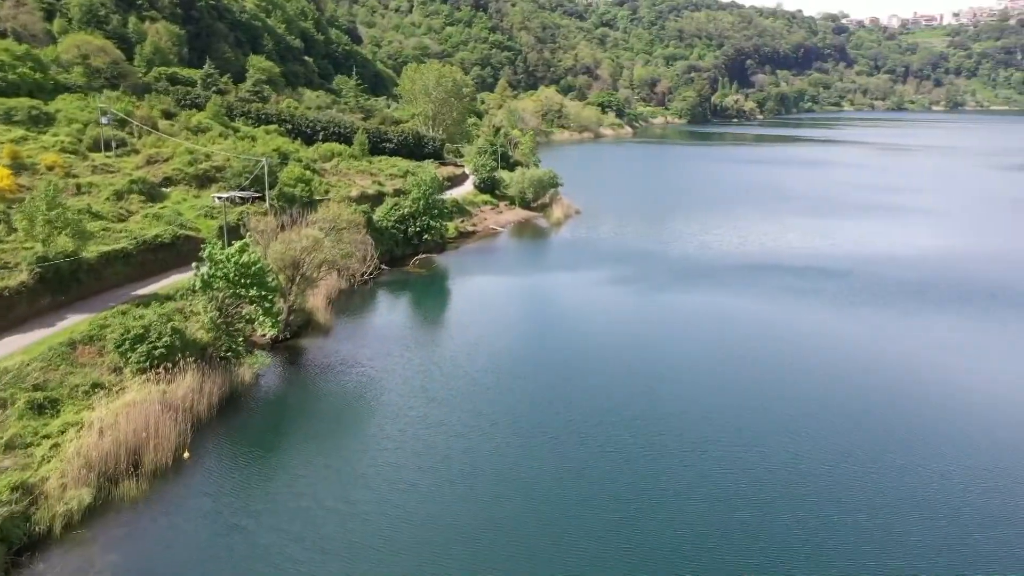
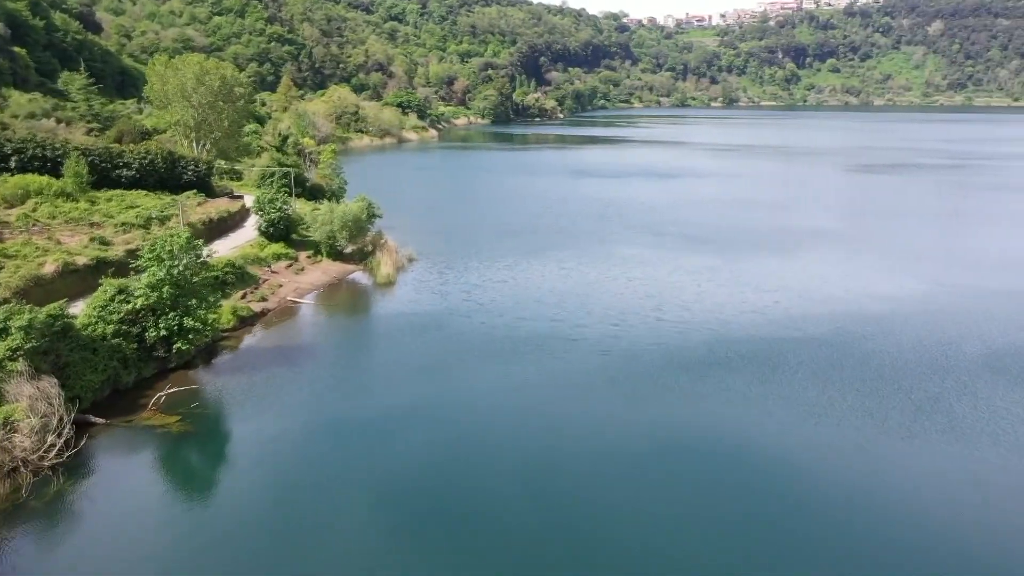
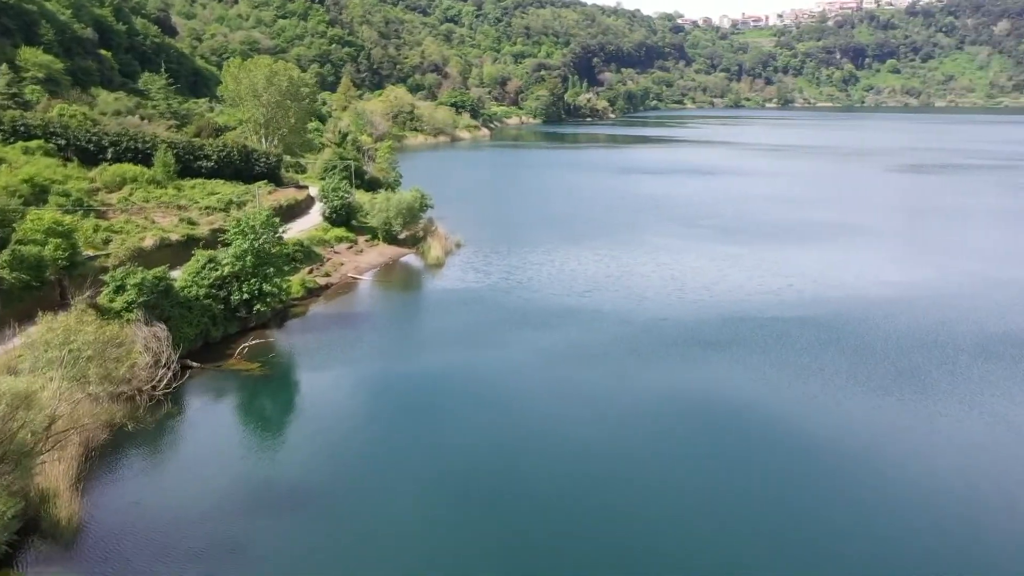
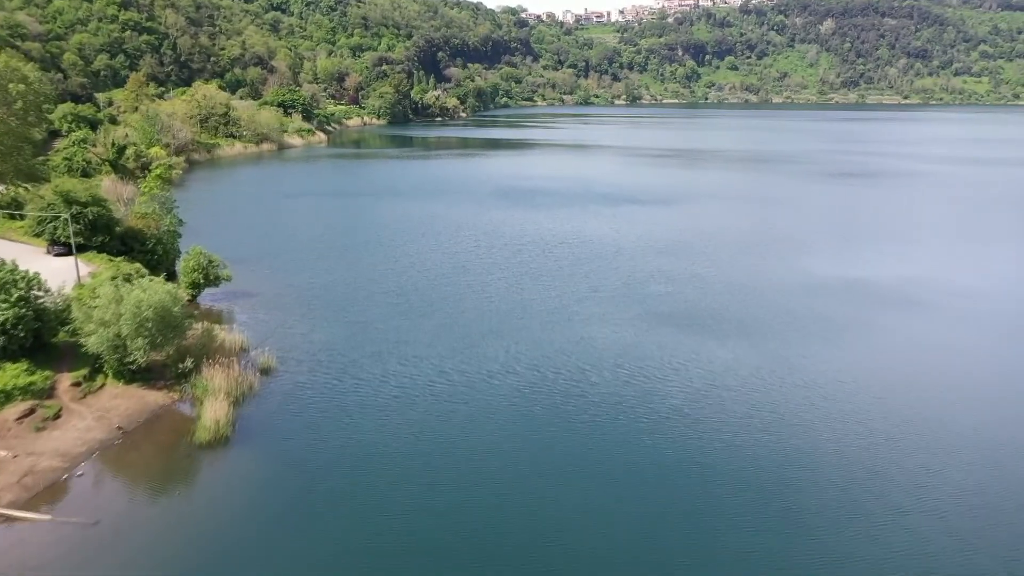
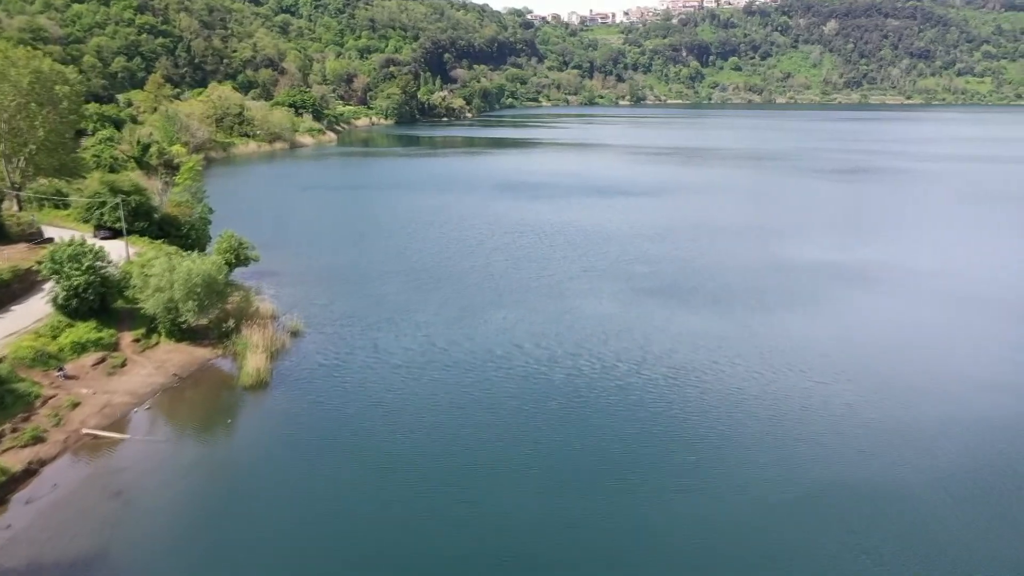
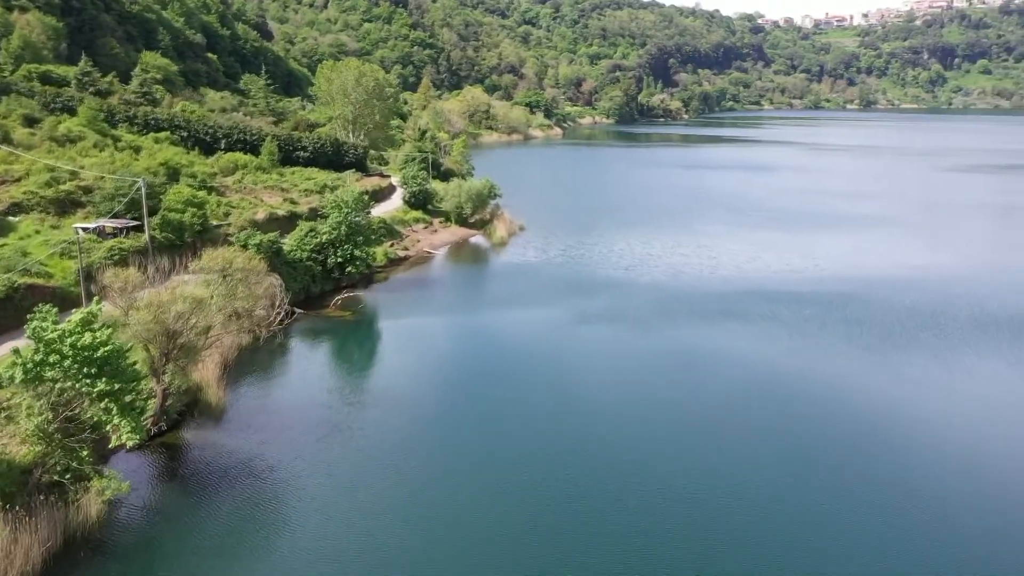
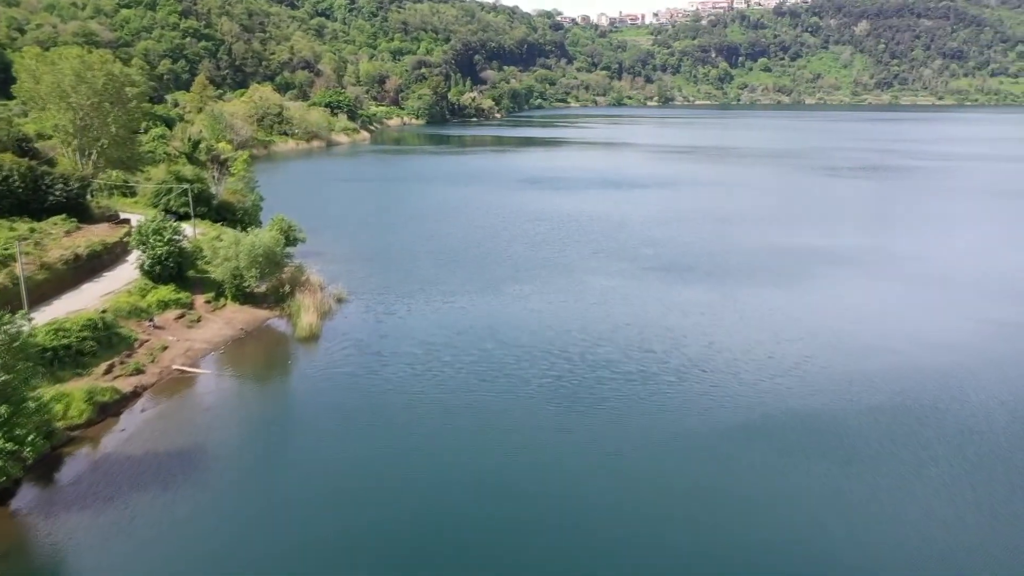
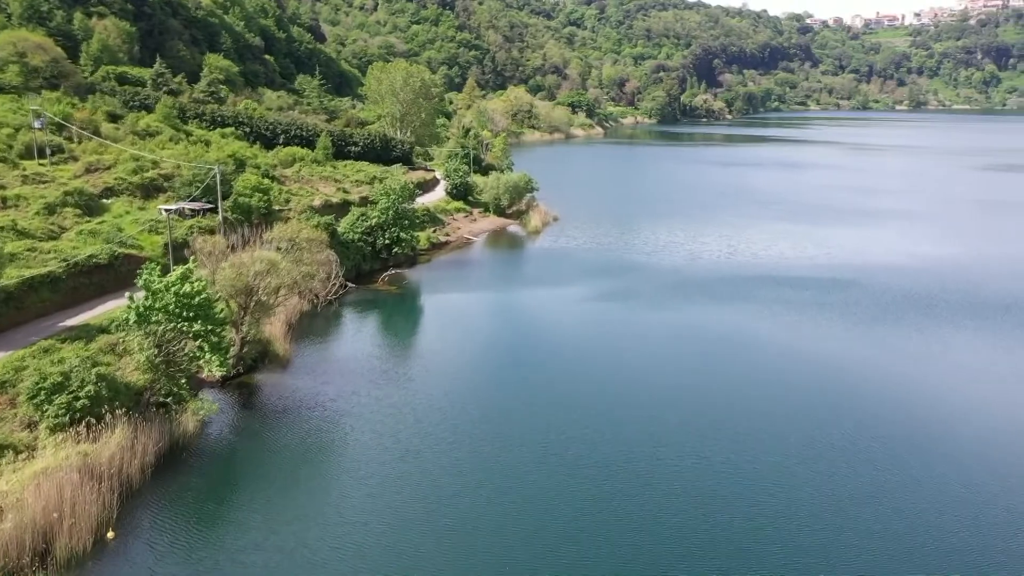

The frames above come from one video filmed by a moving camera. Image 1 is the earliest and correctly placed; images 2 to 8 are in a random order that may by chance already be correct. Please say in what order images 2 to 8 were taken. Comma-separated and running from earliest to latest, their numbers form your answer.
8, 6, 3, 2, 7, 5, 4
